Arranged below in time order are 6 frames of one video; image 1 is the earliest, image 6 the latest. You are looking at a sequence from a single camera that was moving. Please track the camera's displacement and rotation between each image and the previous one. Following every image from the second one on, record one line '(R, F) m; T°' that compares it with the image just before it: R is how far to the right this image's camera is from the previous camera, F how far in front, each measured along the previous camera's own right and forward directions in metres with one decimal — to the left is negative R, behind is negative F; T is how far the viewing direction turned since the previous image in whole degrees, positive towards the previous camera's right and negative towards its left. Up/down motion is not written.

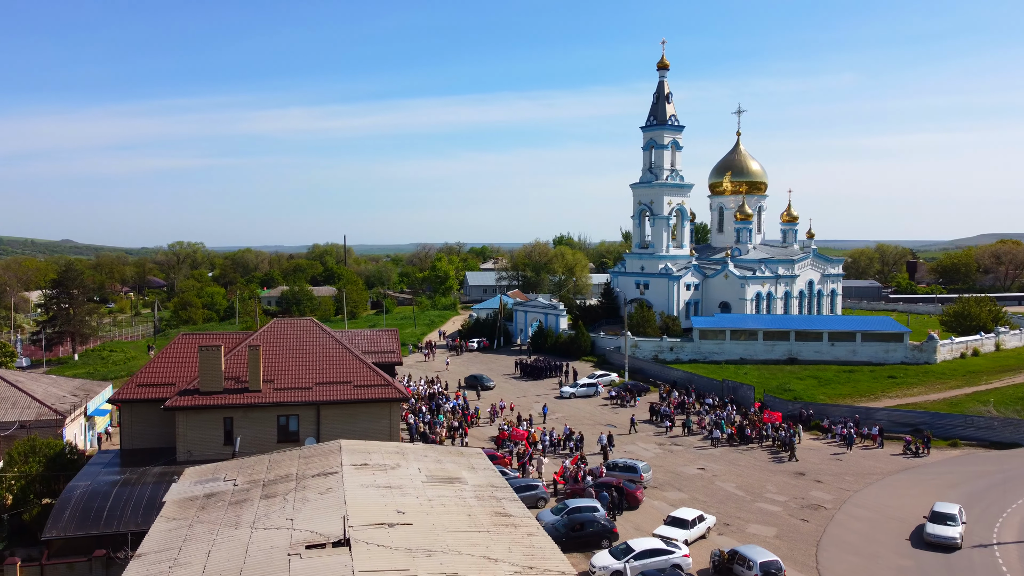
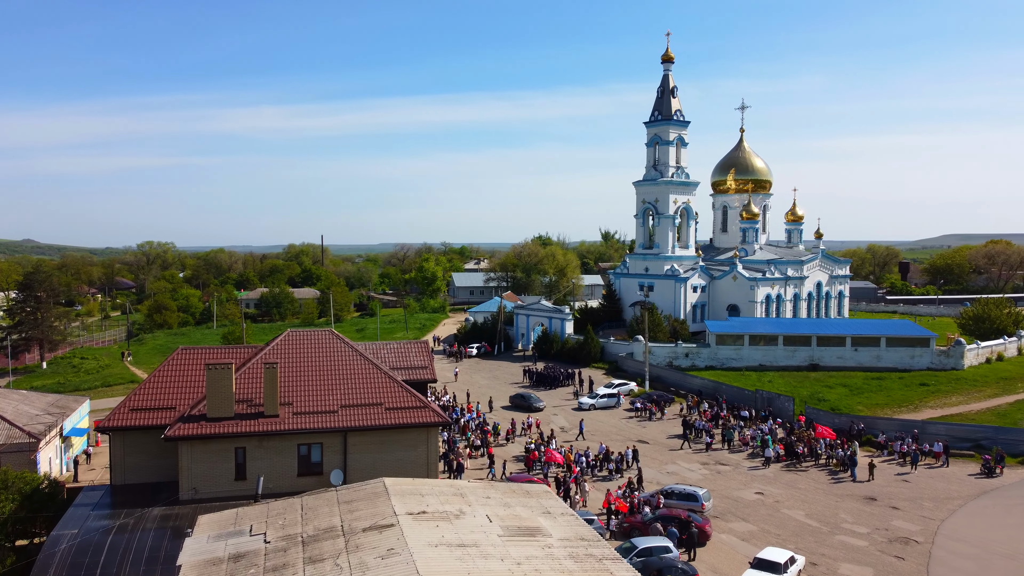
(-1.9, +2.7) m; +2°
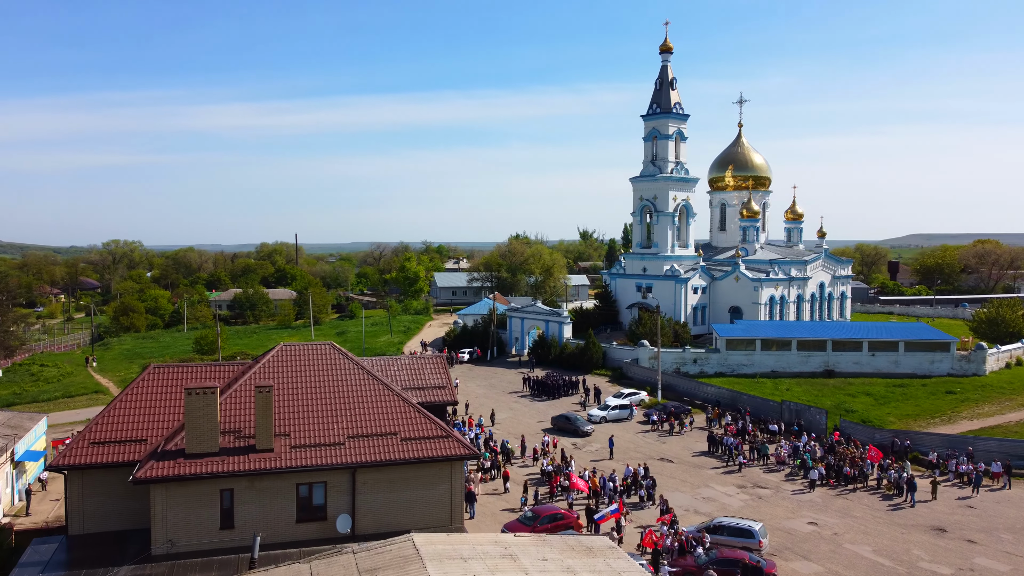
(-1.2, +2.9) m; +2°
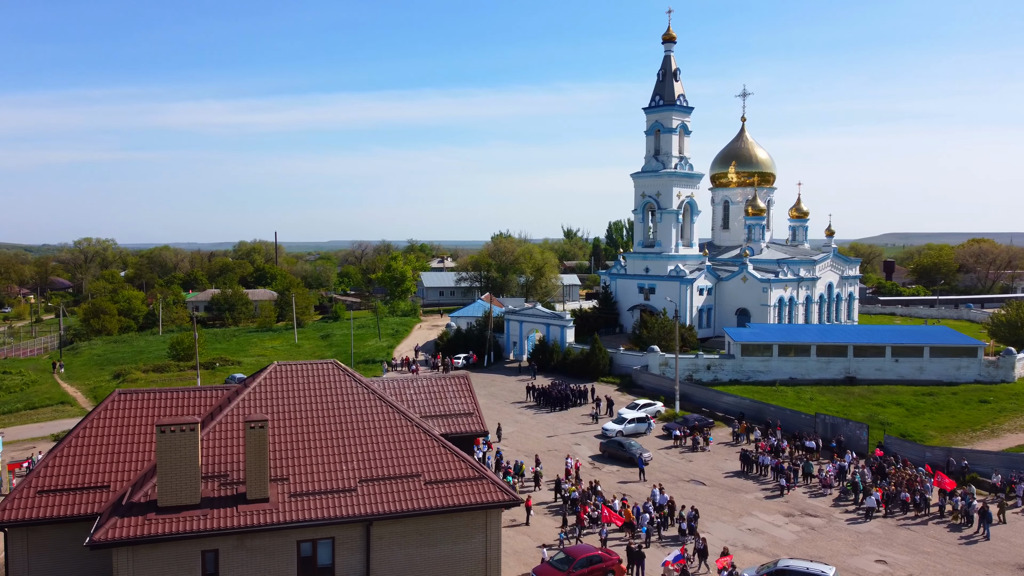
(-1.0, +2.7) m; +1°
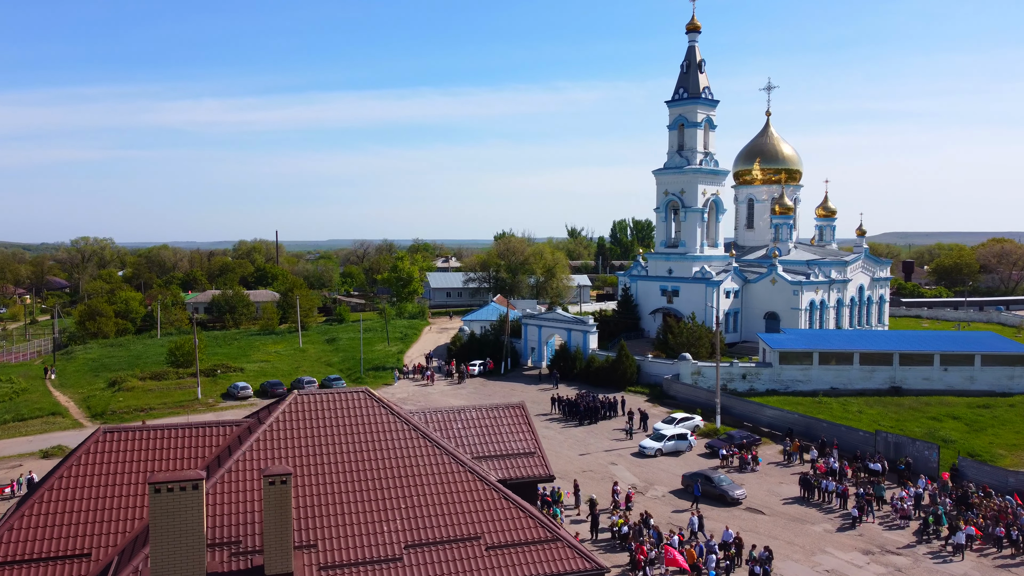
(-1.0, +2.4) m; 0°
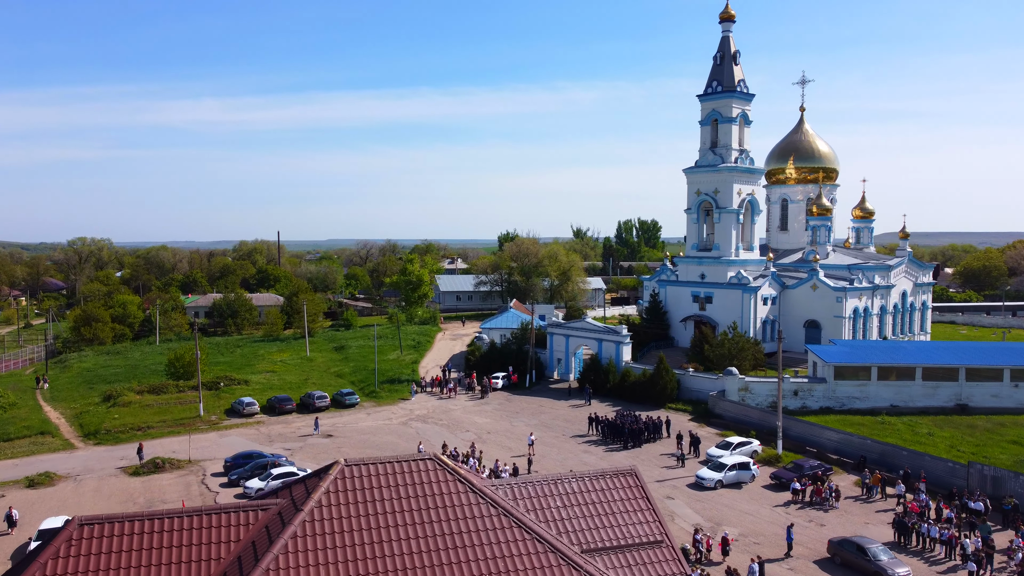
(-1.3, +3.0) m; 0°
